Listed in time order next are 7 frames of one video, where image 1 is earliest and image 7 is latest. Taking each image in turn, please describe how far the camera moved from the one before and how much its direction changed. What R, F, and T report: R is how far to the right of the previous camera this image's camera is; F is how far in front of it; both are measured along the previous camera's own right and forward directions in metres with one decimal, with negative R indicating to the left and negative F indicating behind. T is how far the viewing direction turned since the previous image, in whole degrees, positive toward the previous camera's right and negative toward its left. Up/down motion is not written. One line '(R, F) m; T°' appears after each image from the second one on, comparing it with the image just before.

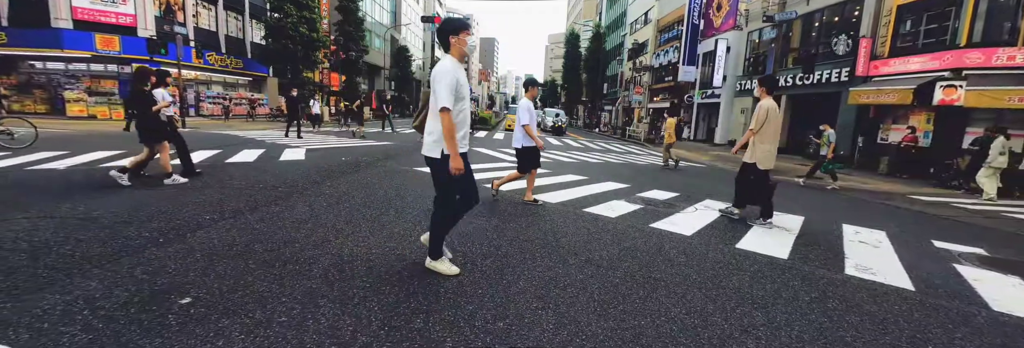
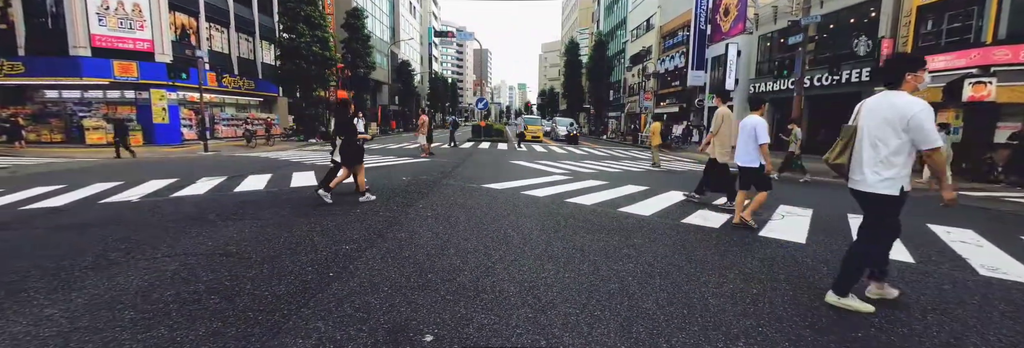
(-1.5, 0.0) m; +1°
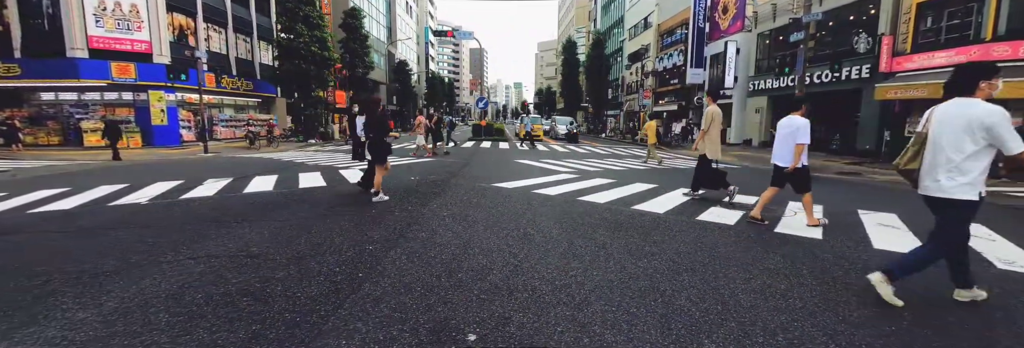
(-0.3, 0.0) m; +1°
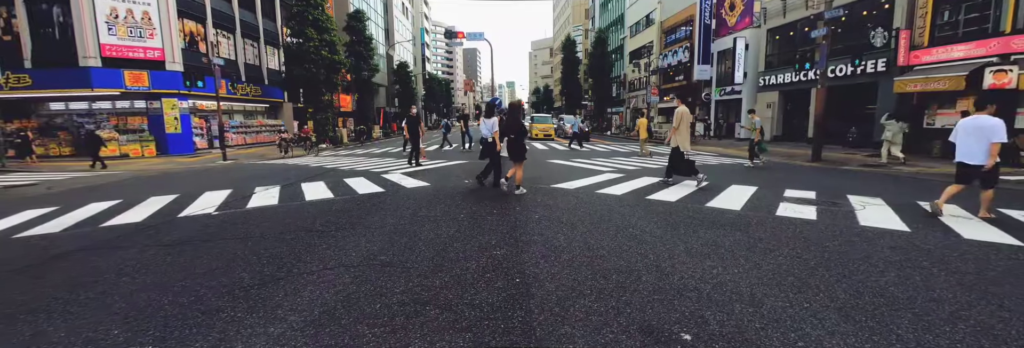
(-1.3, -0.1) m; +1°
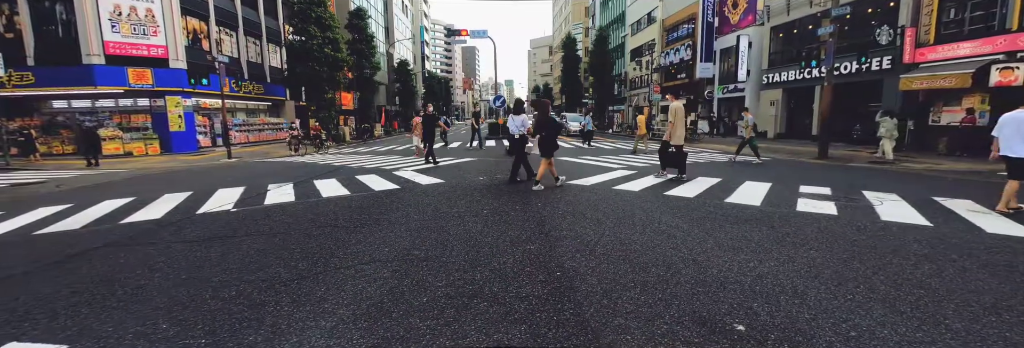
(-0.4, 0.0) m; 0°
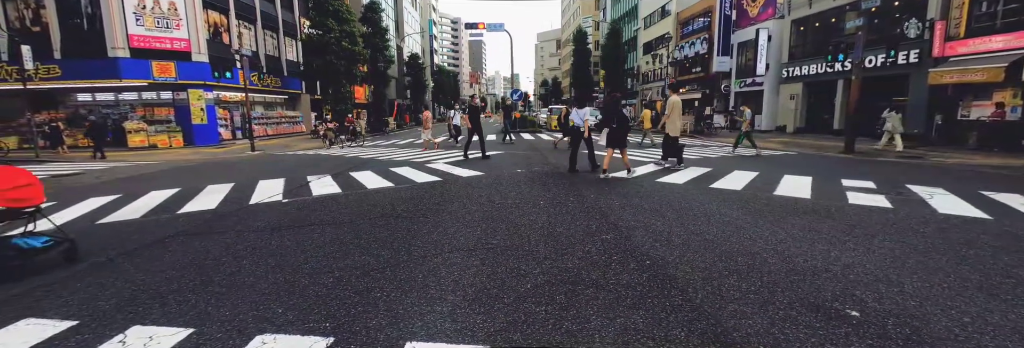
(-0.7, -0.1) m; 0°
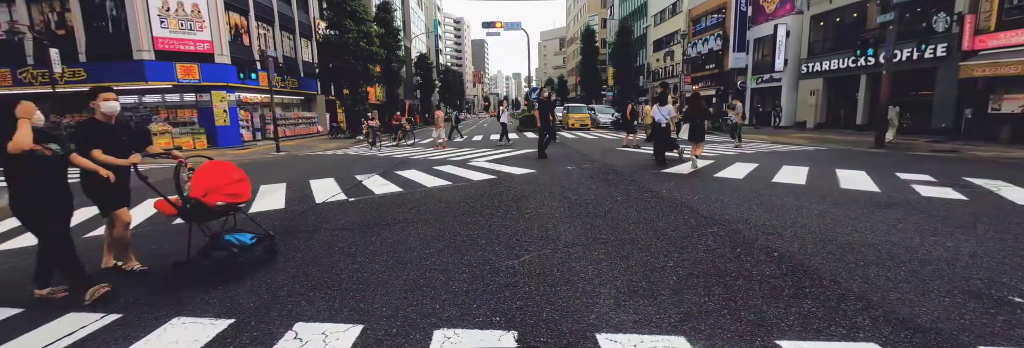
(-1.1, 0.0) m; 0°
